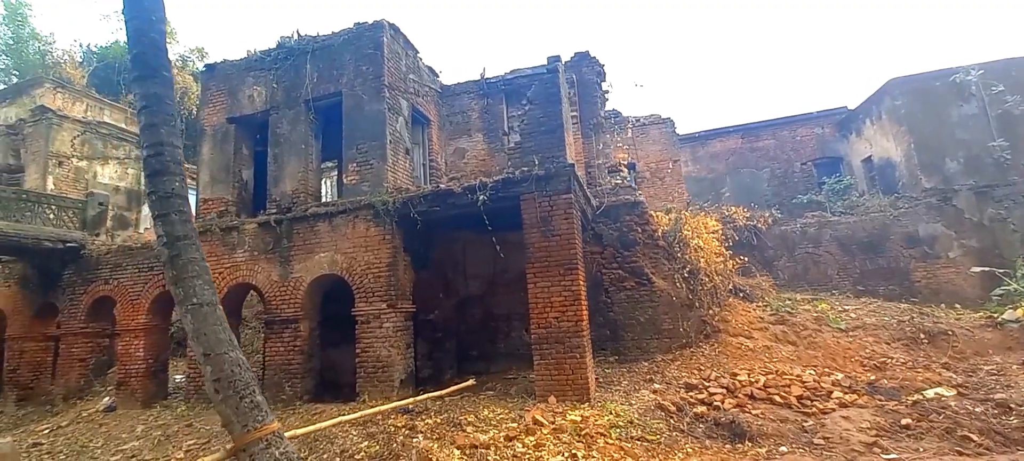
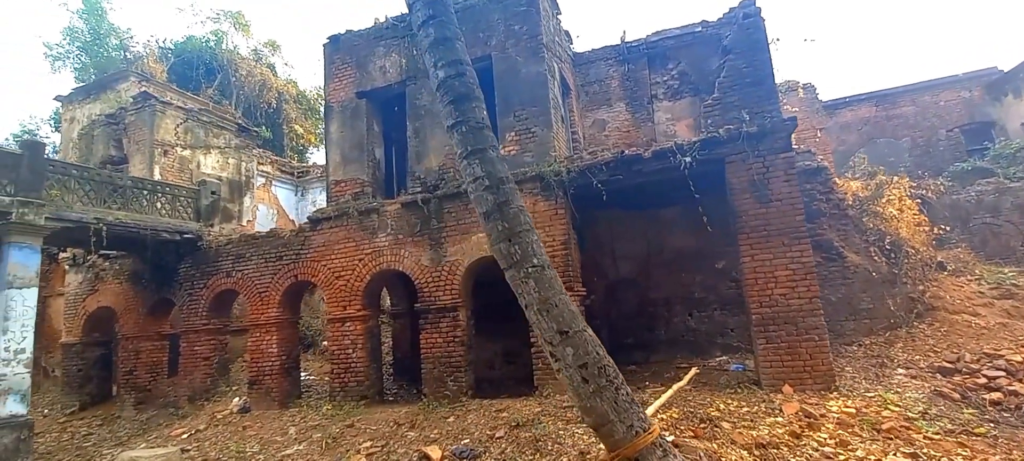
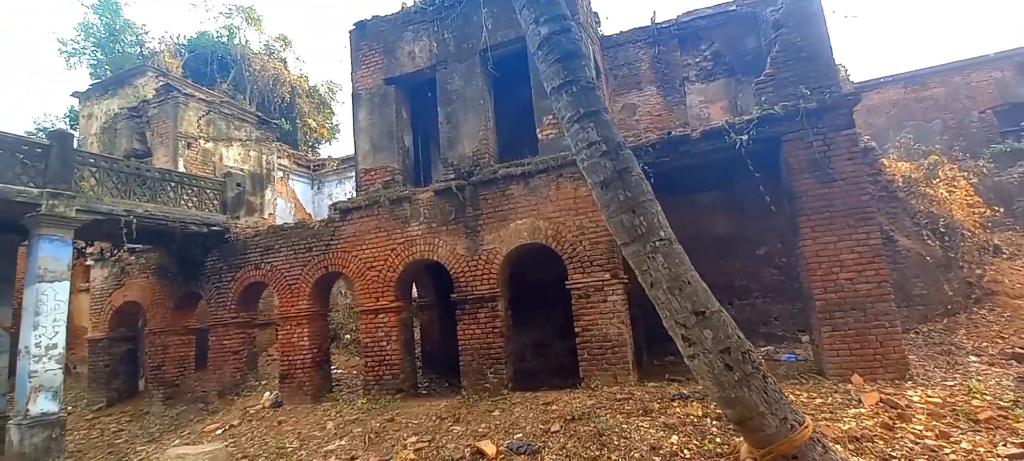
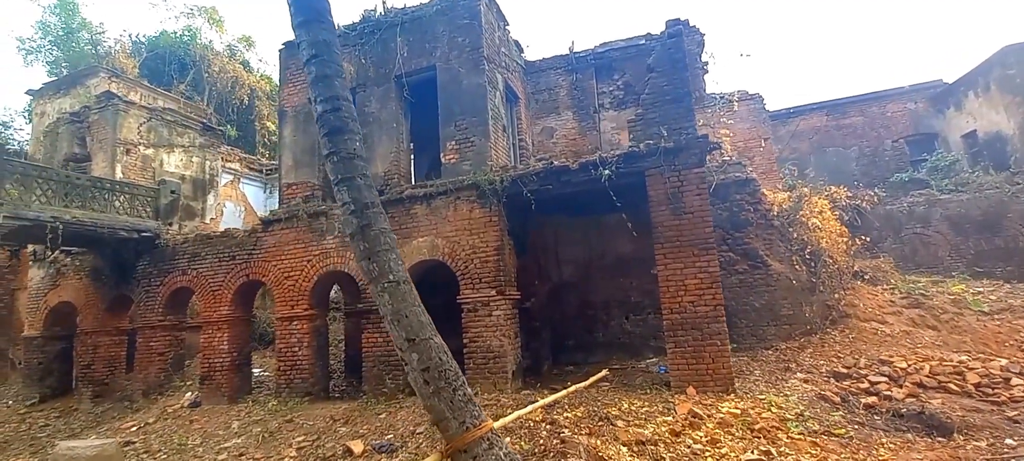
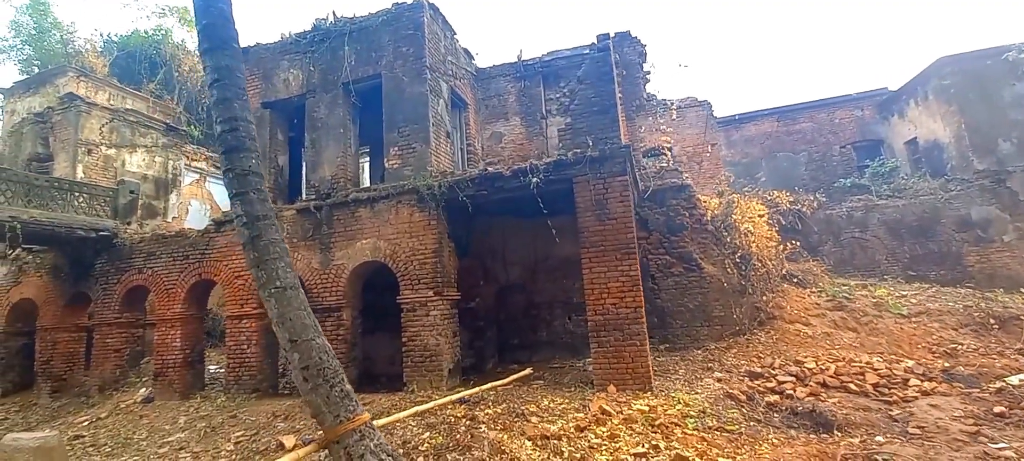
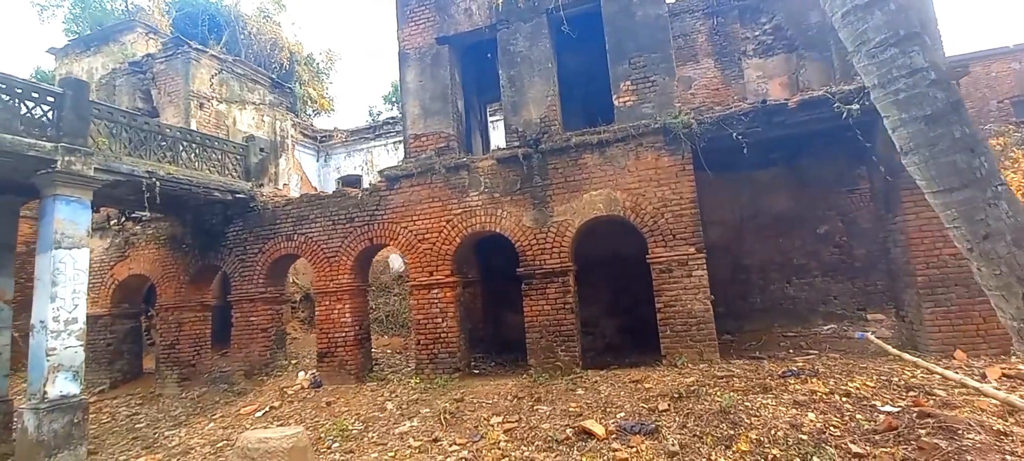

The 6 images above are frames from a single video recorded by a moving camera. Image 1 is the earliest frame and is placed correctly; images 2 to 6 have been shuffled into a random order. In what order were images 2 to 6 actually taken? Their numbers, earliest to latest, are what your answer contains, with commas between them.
5, 4, 2, 3, 6
